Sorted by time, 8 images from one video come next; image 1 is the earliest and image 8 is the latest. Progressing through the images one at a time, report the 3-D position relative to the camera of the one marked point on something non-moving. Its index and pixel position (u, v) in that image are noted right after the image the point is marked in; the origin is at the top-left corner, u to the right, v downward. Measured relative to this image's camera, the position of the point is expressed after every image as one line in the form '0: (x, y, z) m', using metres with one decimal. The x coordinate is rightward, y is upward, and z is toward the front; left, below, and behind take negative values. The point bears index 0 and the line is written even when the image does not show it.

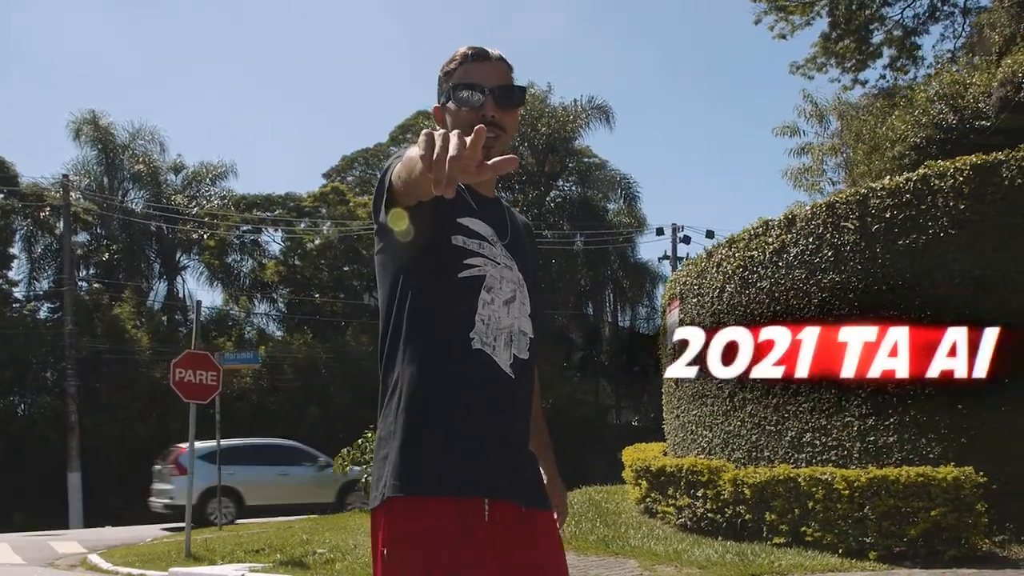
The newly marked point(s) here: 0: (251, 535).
0: (-3.2, -3.0, +11.8) m
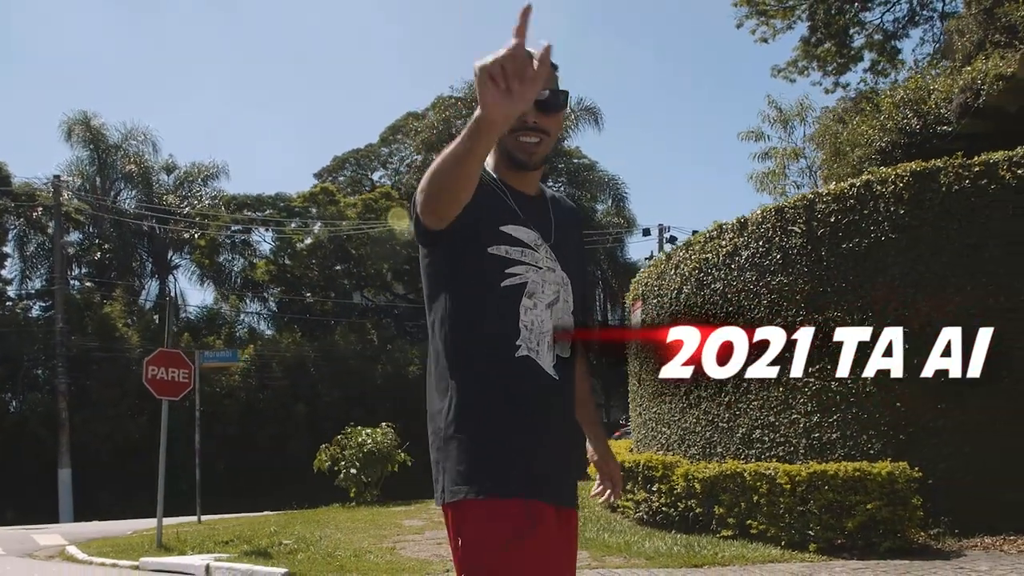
0: (-3.7, -3.1, +12.2) m
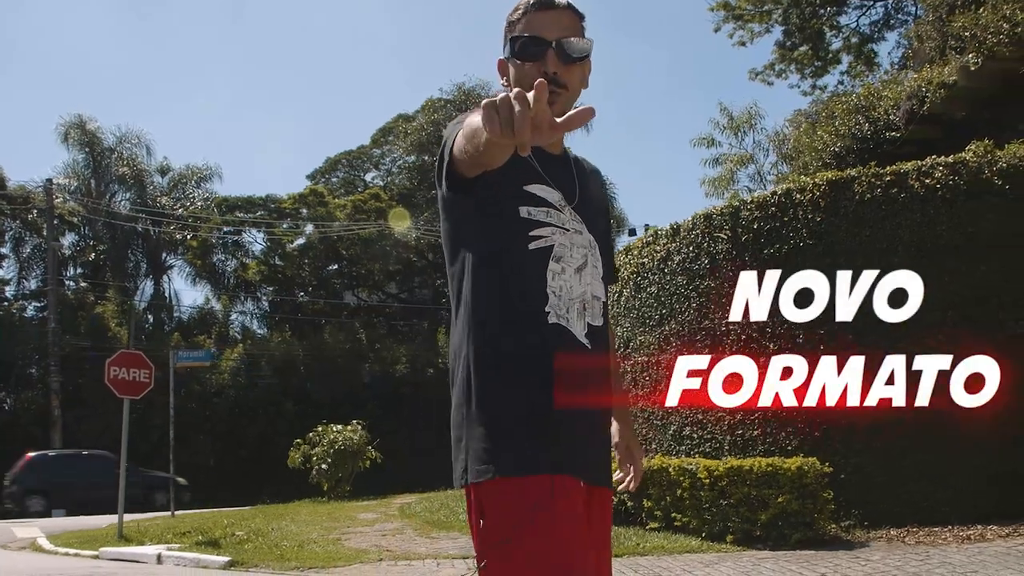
0: (-4.4, -3.1, +12.8) m
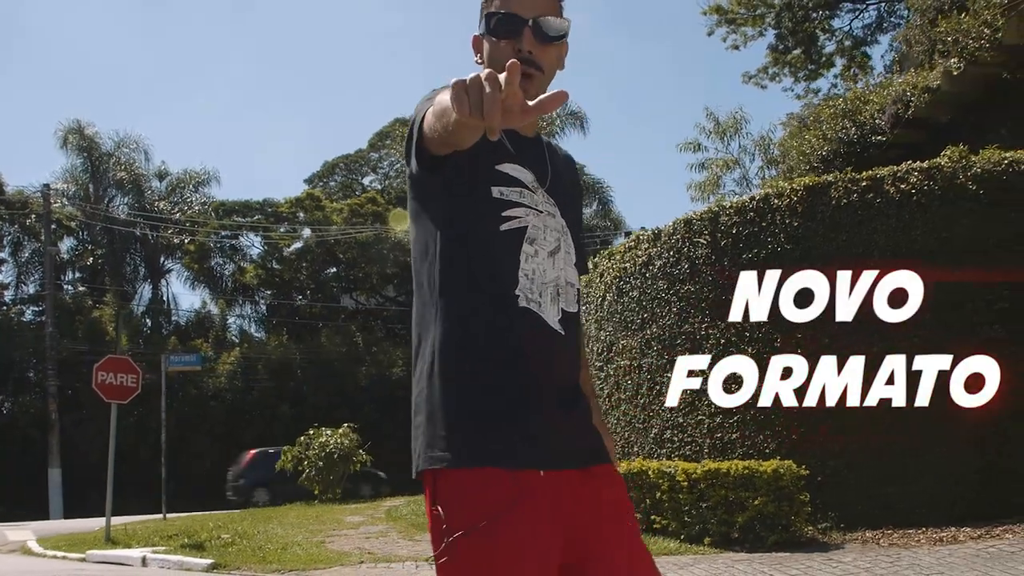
0: (-4.6, -3.2, +12.9) m
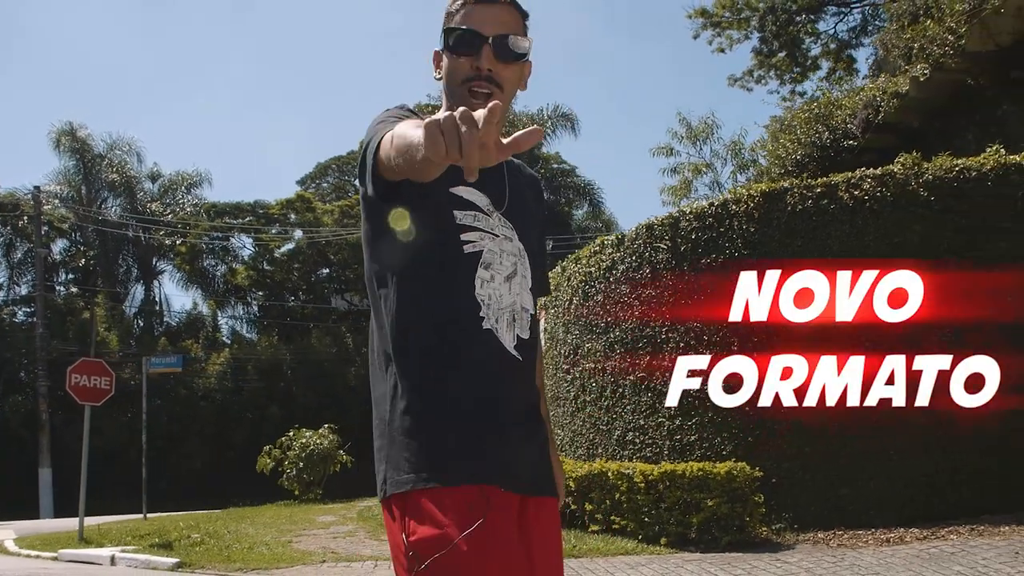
0: (-5.0, -3.2, +13.1) m
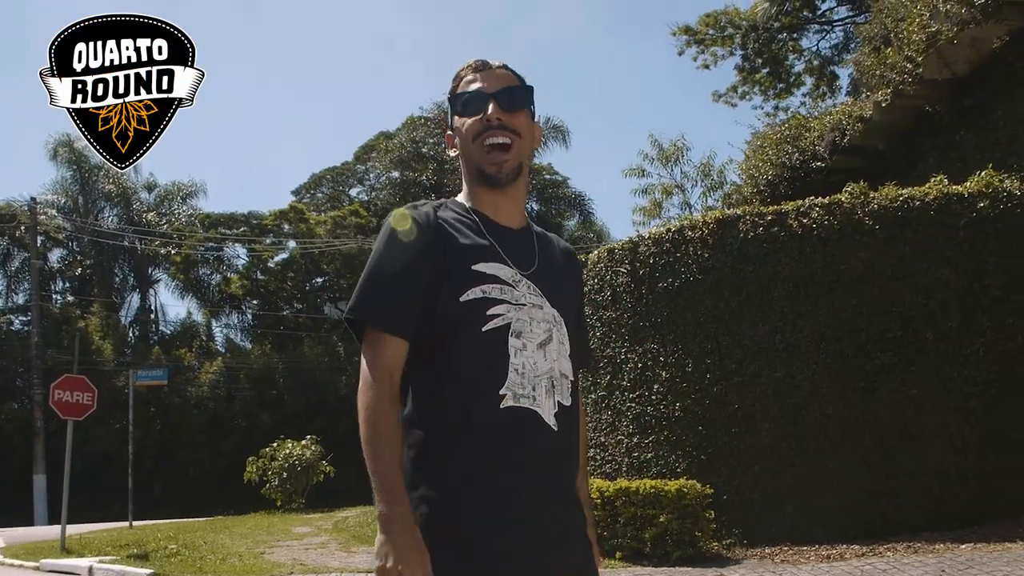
0: (-5.4, -3.5, +13.6) m
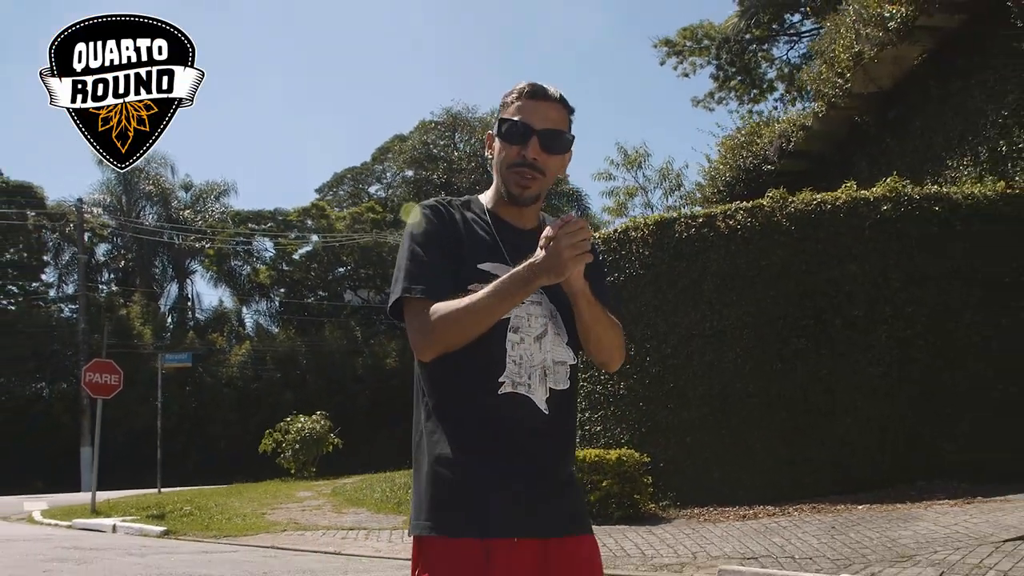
0: (-5.8, -3.4, +15.5) m
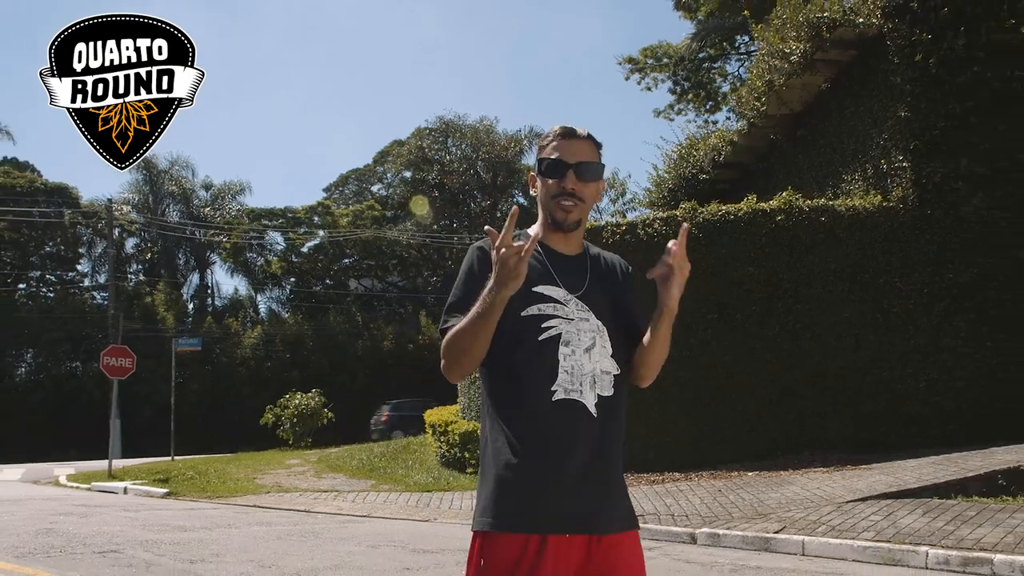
0: (-6.4, -3.3, +17.9) m
